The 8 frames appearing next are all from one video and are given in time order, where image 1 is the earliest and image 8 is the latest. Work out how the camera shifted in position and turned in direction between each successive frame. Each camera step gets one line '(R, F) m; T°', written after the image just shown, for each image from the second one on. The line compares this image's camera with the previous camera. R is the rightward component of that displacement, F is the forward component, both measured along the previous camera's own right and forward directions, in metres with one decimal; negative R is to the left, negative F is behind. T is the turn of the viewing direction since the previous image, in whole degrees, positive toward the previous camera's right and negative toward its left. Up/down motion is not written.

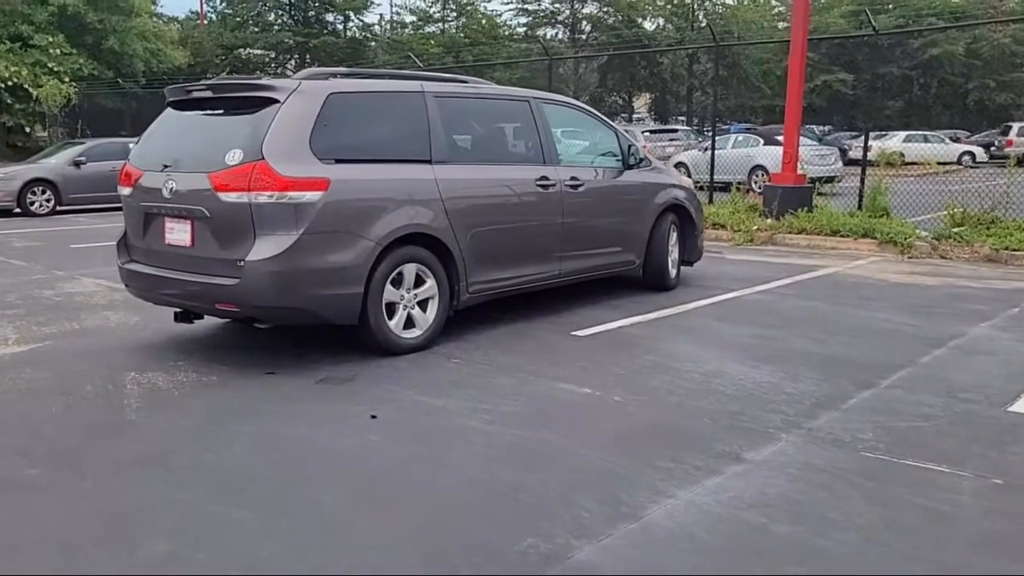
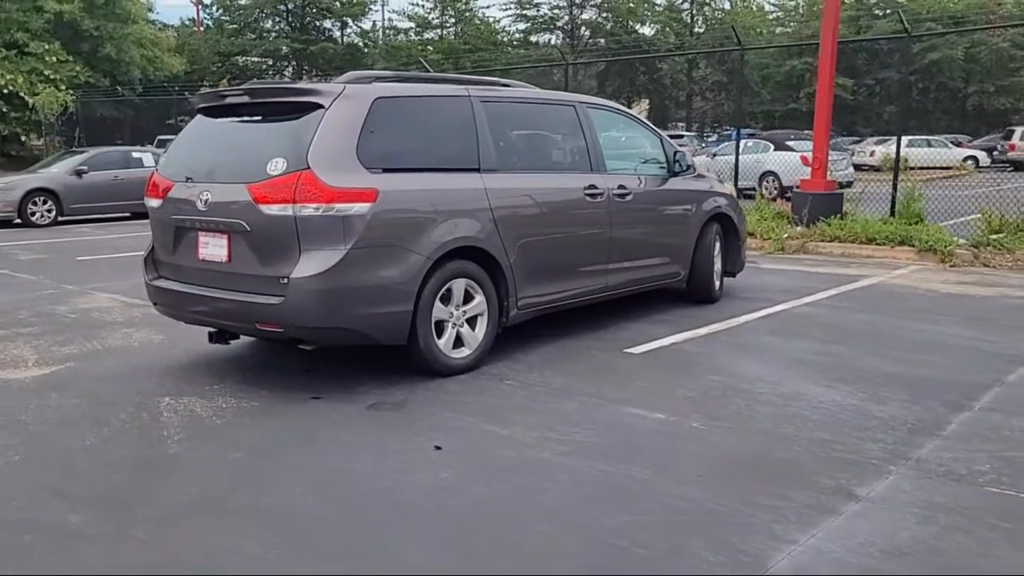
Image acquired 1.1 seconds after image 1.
(-0.4, +0.4) m; 0°
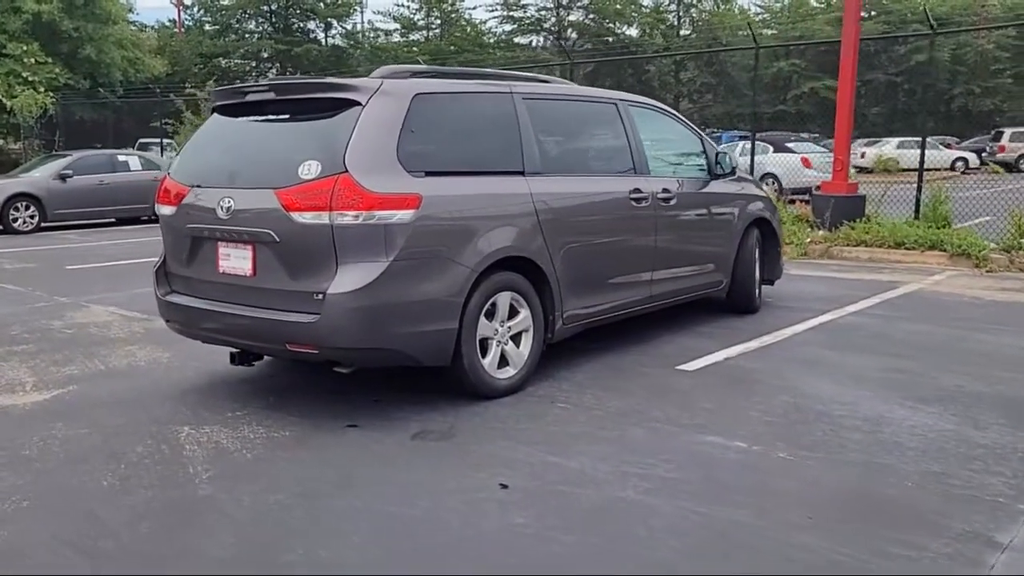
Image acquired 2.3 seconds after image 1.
(-0.4, +0.5) m; +1°
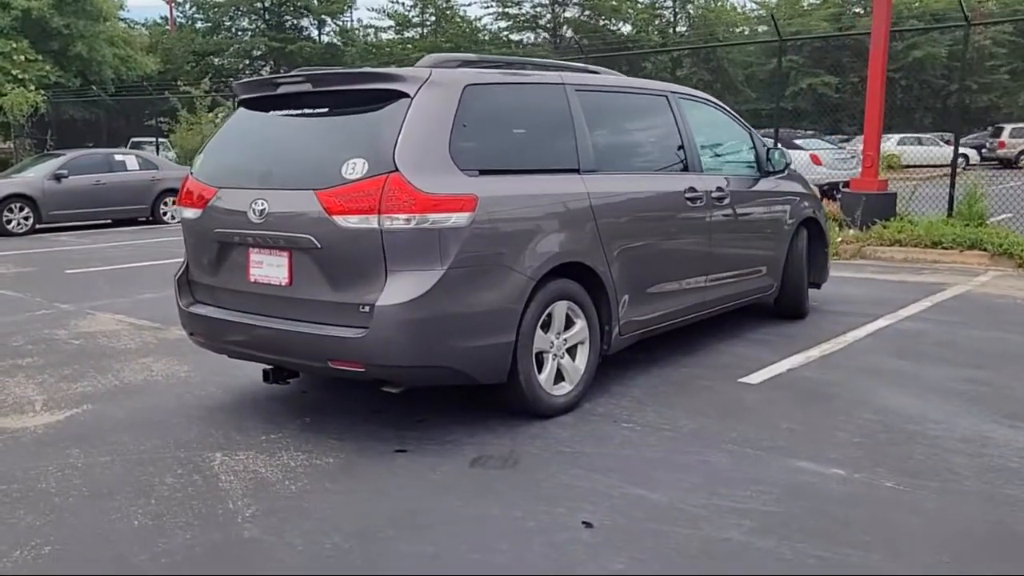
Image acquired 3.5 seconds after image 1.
(-0.3, +0.4) m; +1°
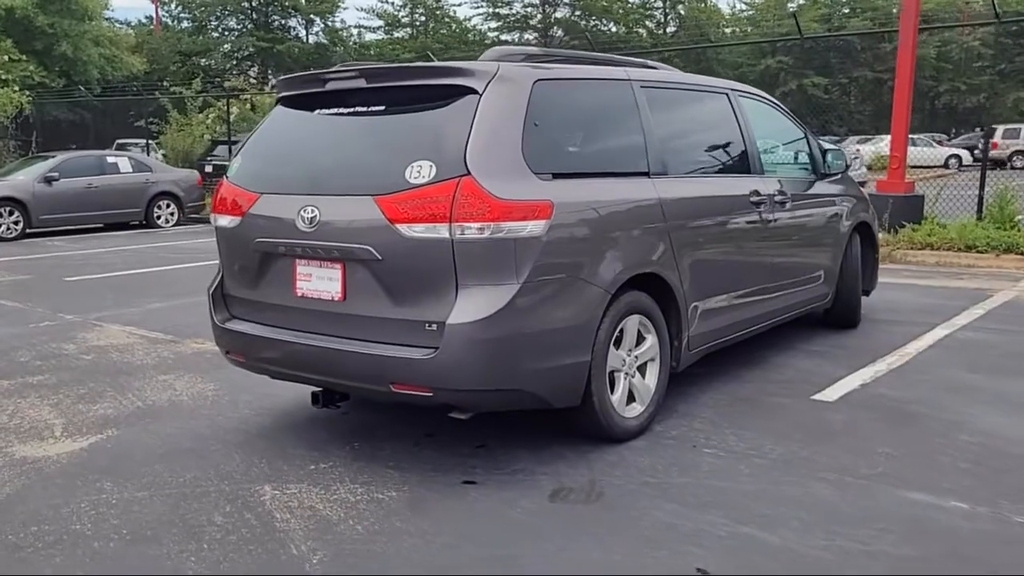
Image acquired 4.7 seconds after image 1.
(-0.4, +0.4) m; +1°
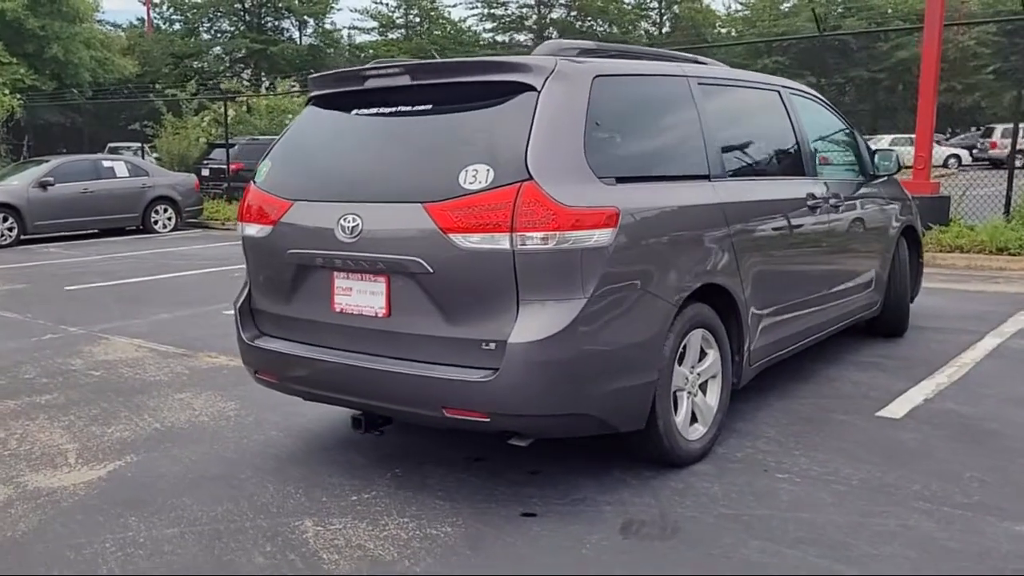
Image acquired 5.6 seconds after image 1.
(-0.3, +0.3) m; +1°
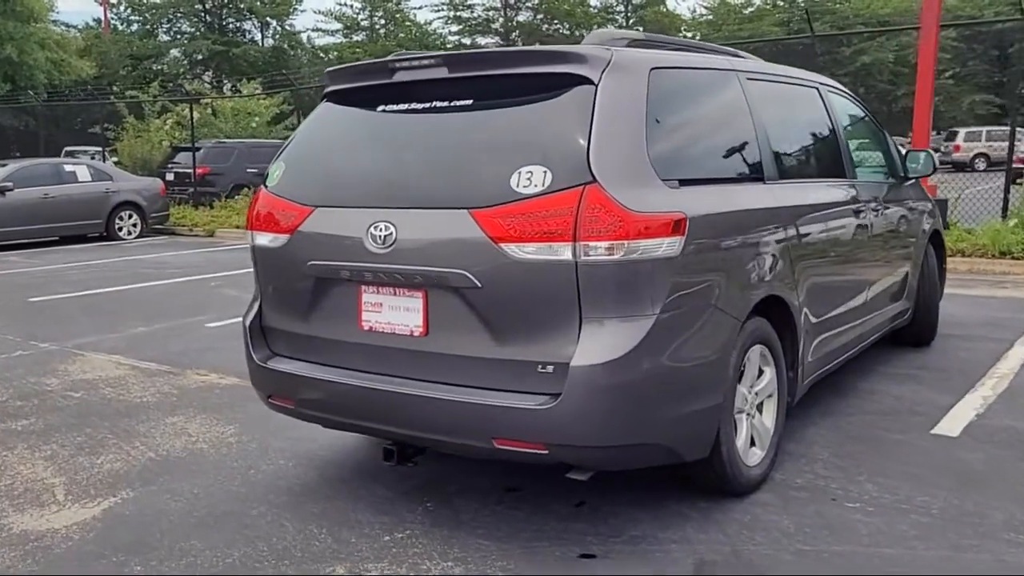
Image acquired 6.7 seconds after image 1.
(-0.3, +0.4) m; +2°
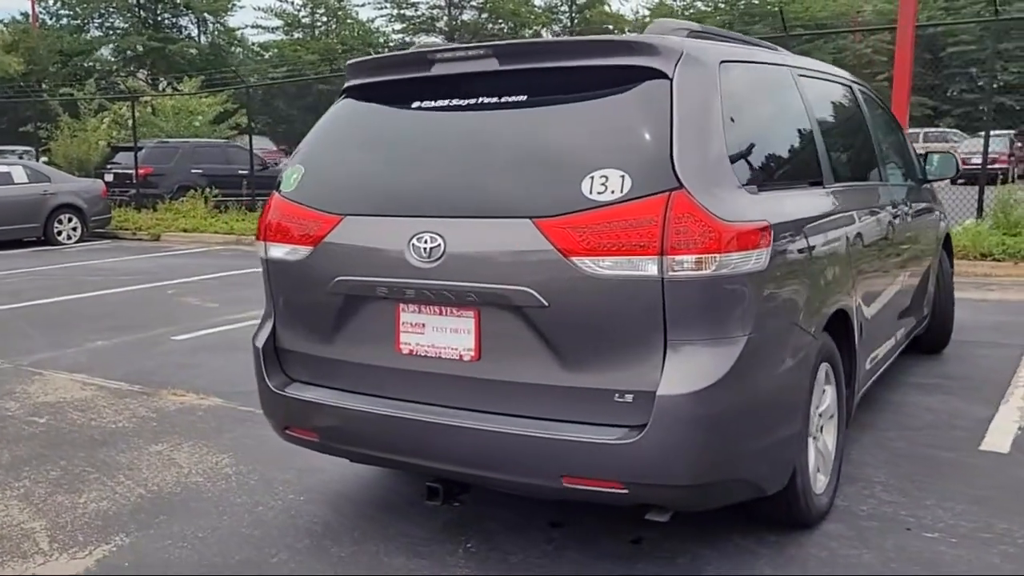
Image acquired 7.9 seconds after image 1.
(-0.4, +0.4) m; +4°
